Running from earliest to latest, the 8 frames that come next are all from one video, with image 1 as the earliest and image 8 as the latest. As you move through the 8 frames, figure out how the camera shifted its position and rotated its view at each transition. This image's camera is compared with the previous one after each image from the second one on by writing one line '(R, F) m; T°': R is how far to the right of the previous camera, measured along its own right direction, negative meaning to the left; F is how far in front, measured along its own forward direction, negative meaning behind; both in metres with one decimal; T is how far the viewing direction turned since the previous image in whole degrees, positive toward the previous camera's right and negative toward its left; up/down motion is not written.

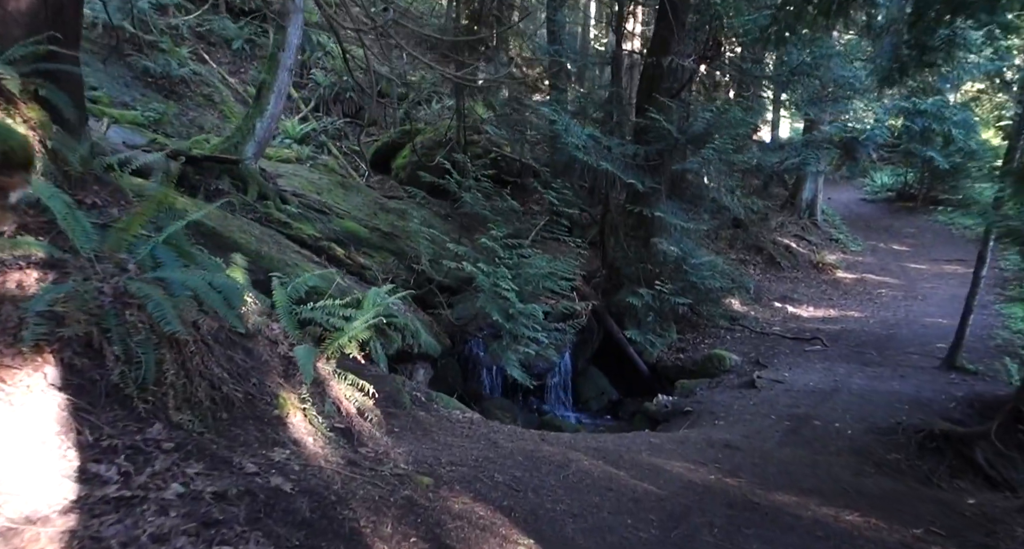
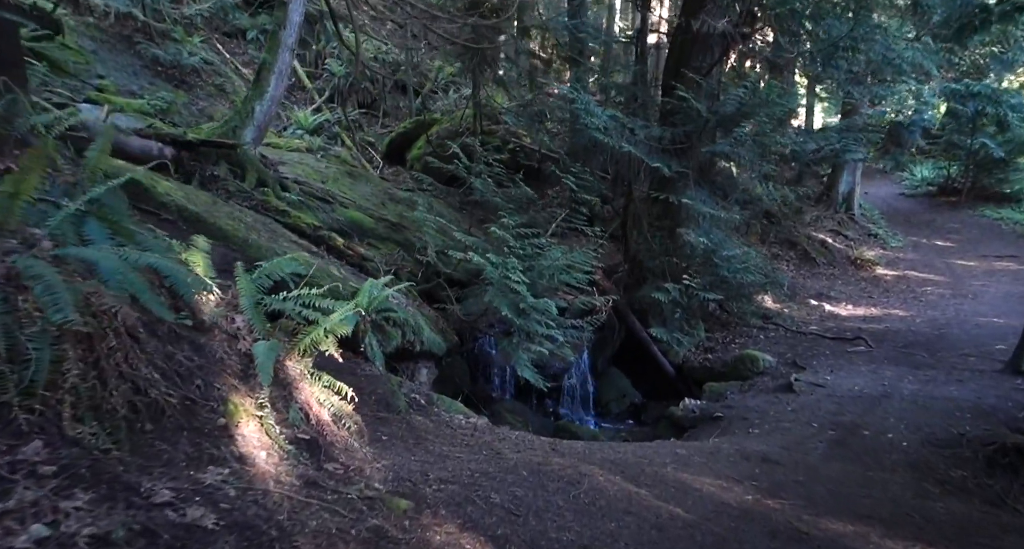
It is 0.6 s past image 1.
(+0.2, +0.9) m; -2°
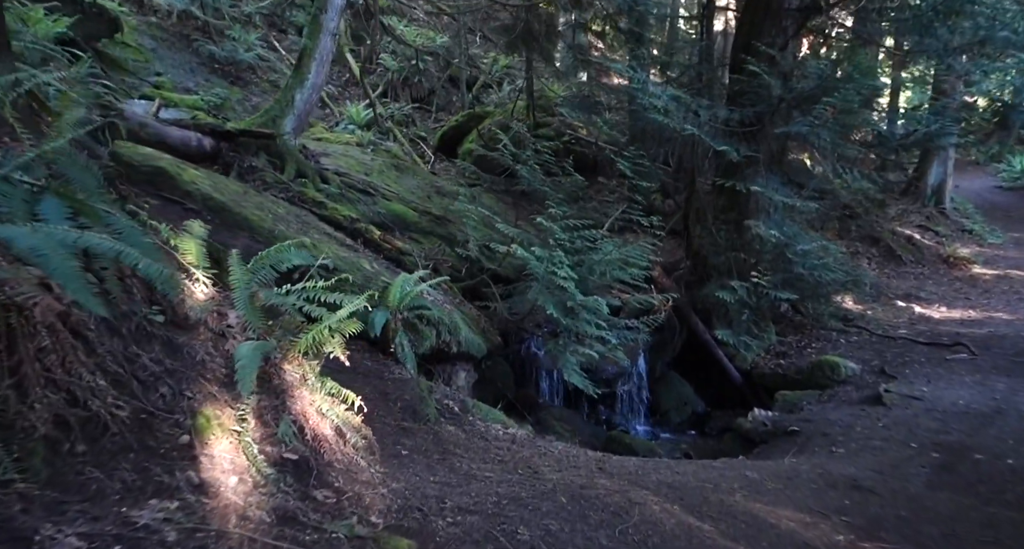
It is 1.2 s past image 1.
(+0.2, +0.8) m; -5°
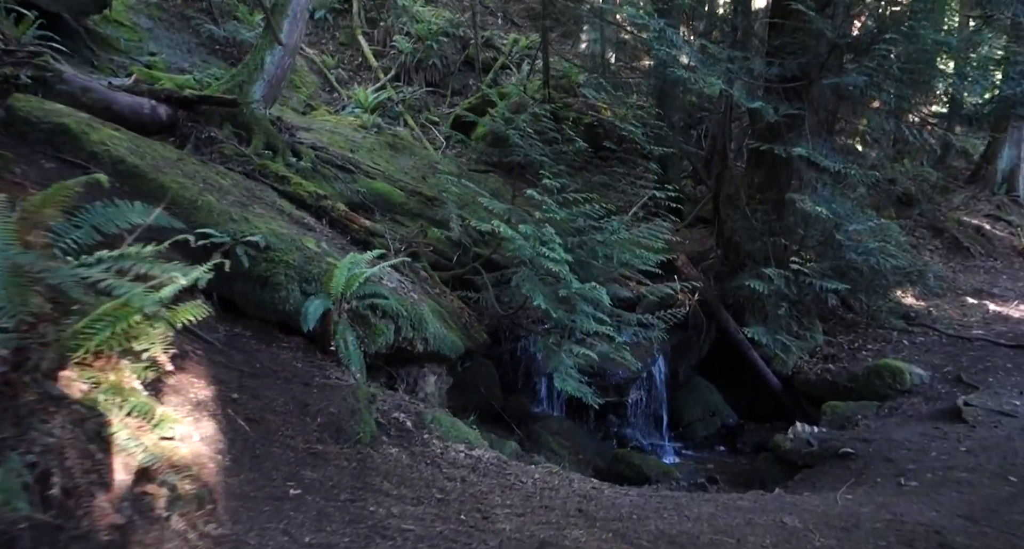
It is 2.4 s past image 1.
(+0.5, +1.6) m; -3°
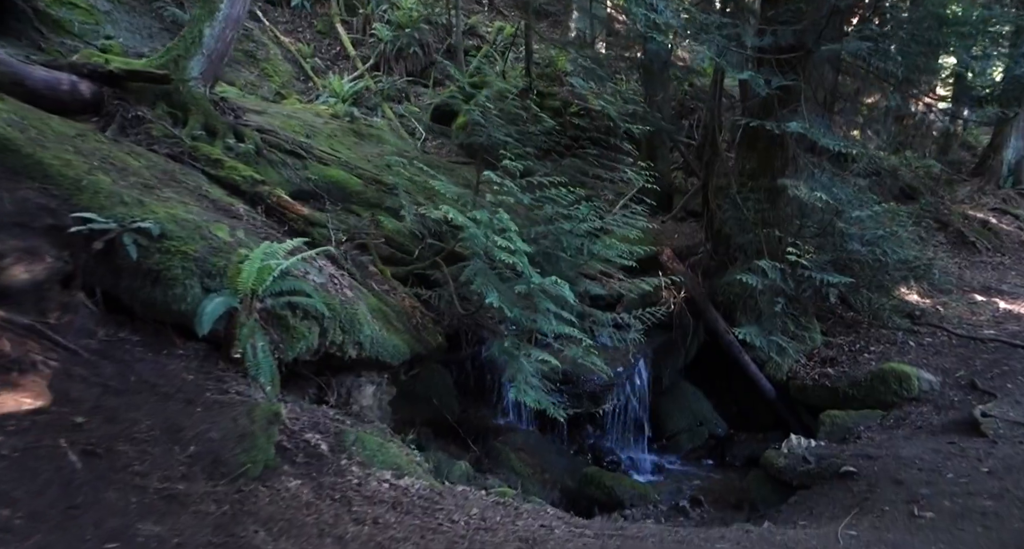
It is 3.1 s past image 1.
(+0.4, +1.0) m; 0°
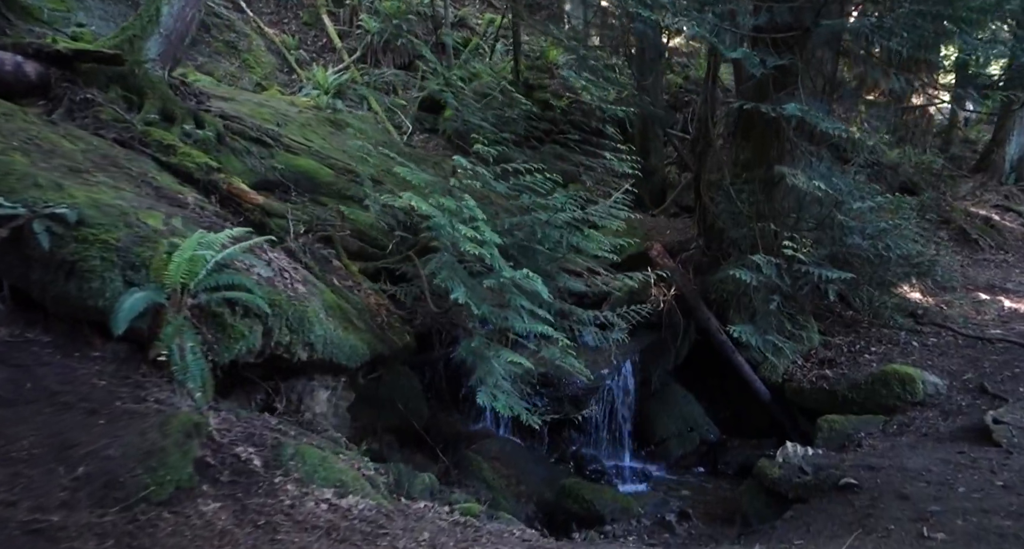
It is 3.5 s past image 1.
(+0.2, +0.6) m; 0°
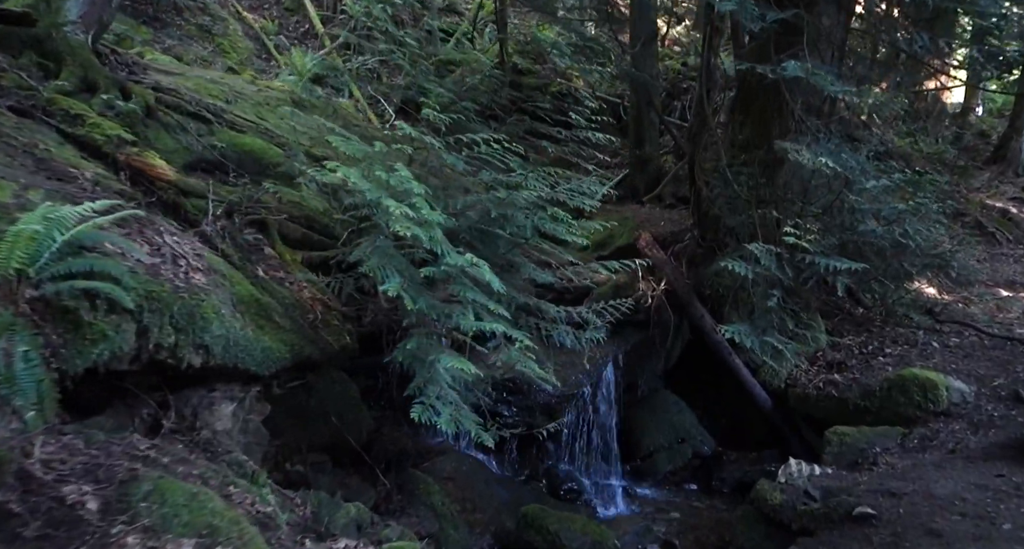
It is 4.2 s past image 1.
(+0.4, +1.0) m; 0°
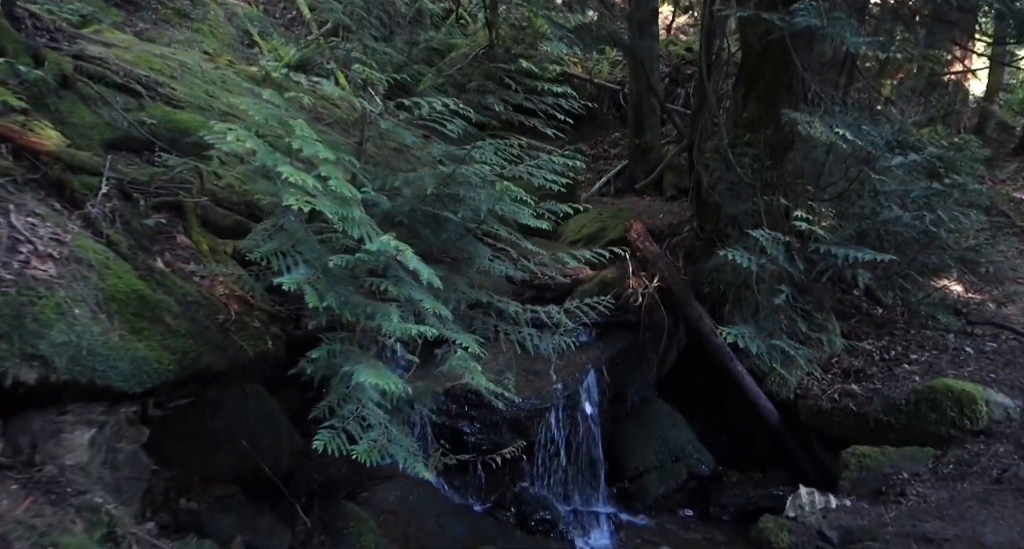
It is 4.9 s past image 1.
(+0.4, +1.0) m; -1°
